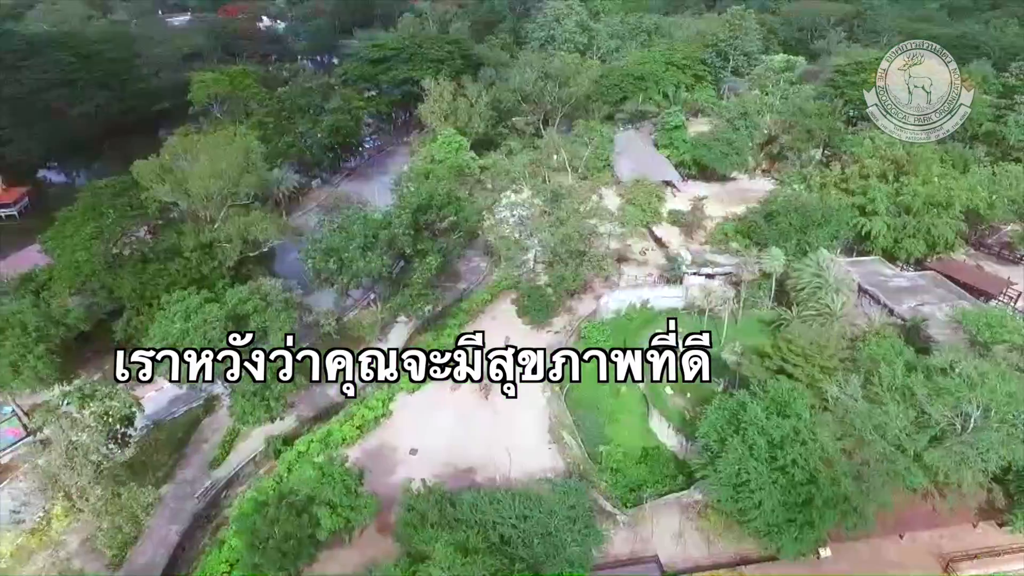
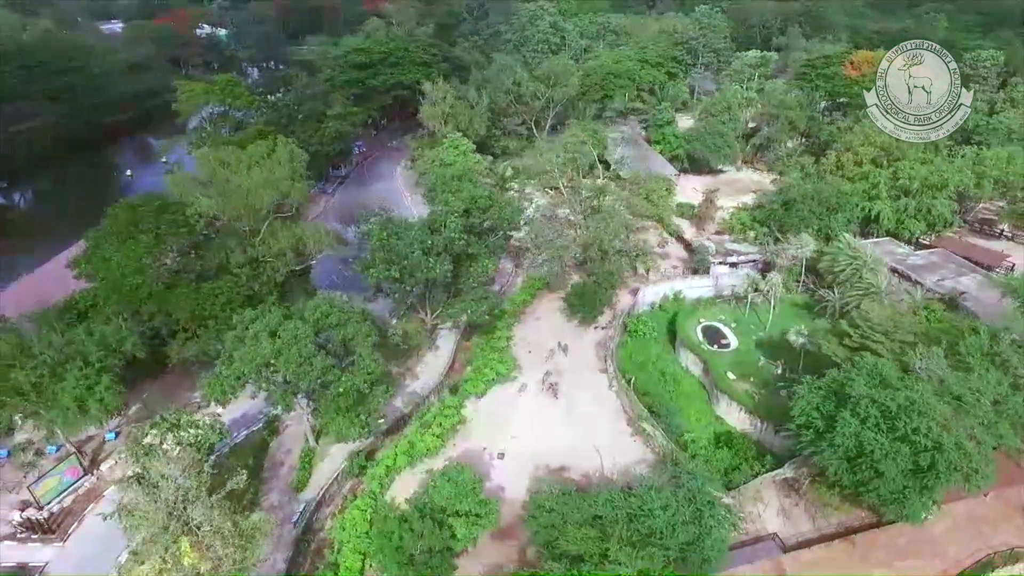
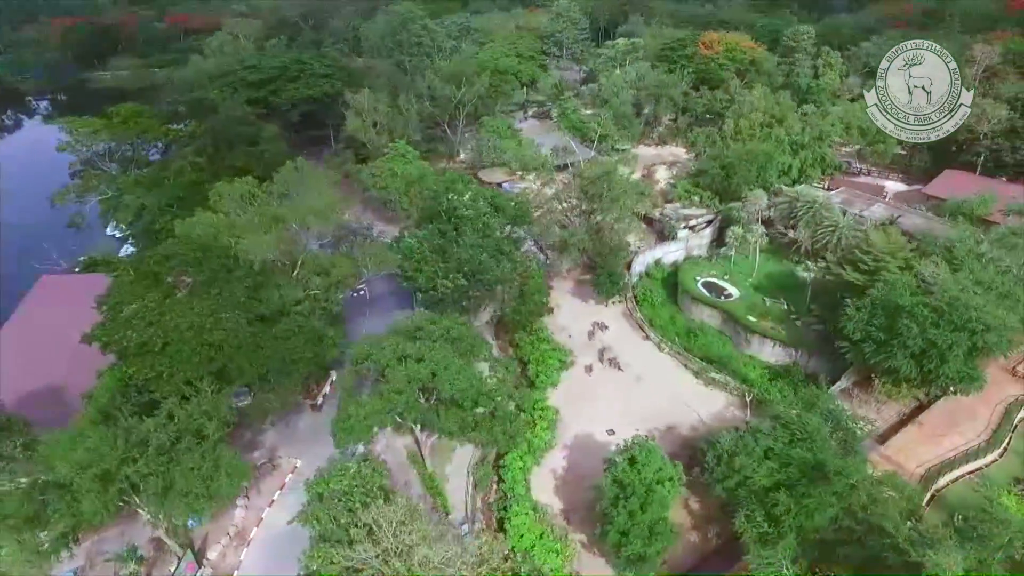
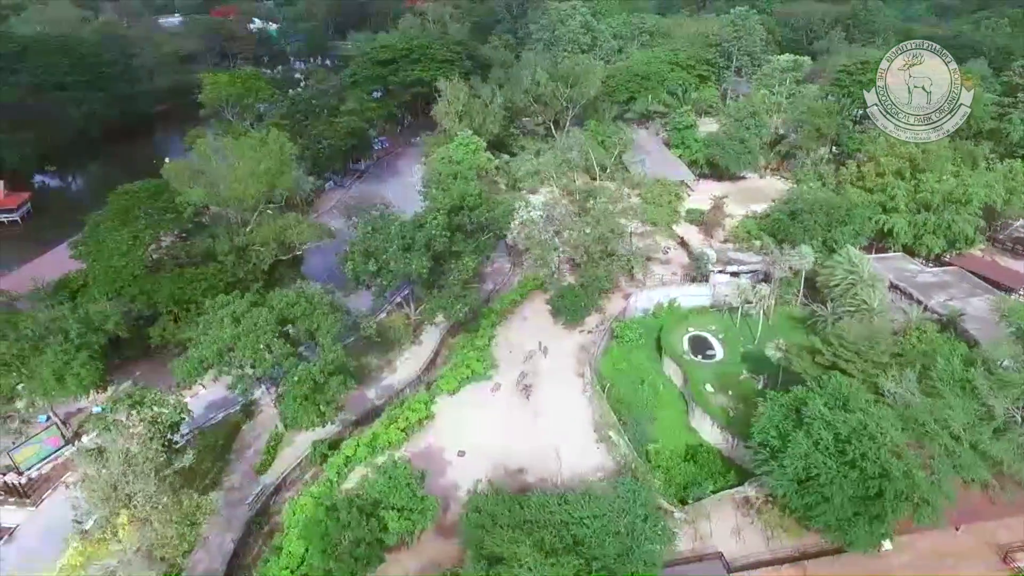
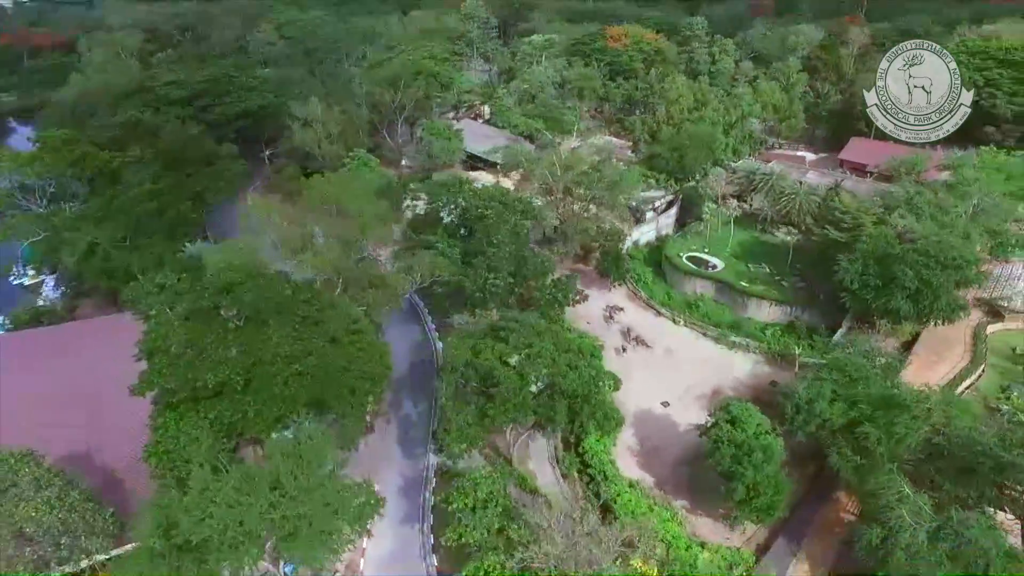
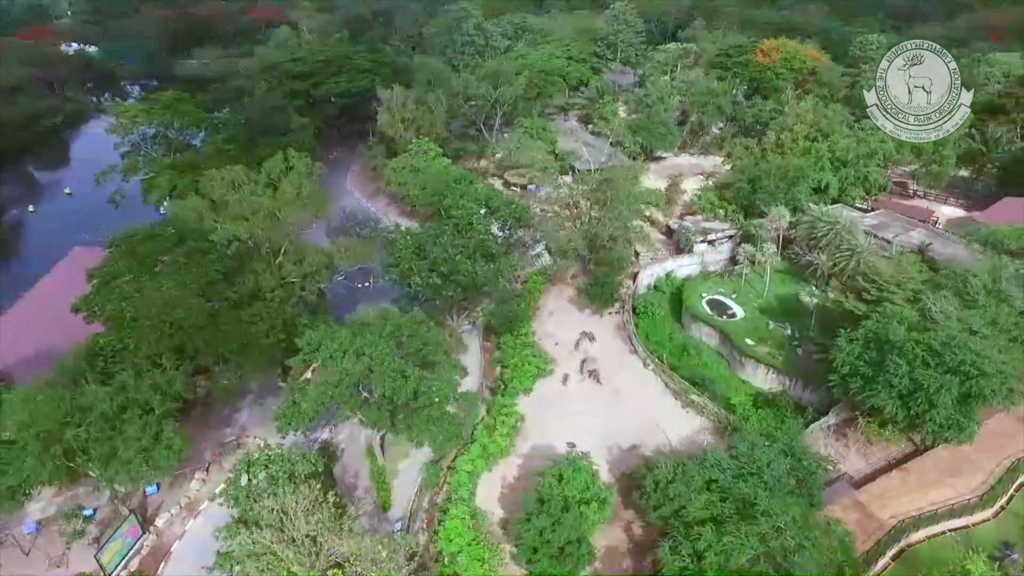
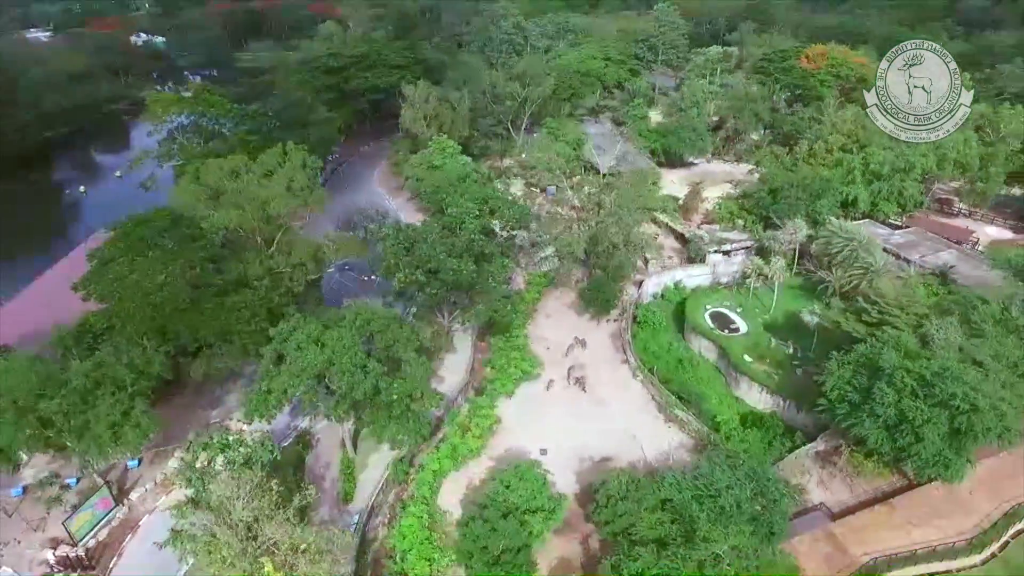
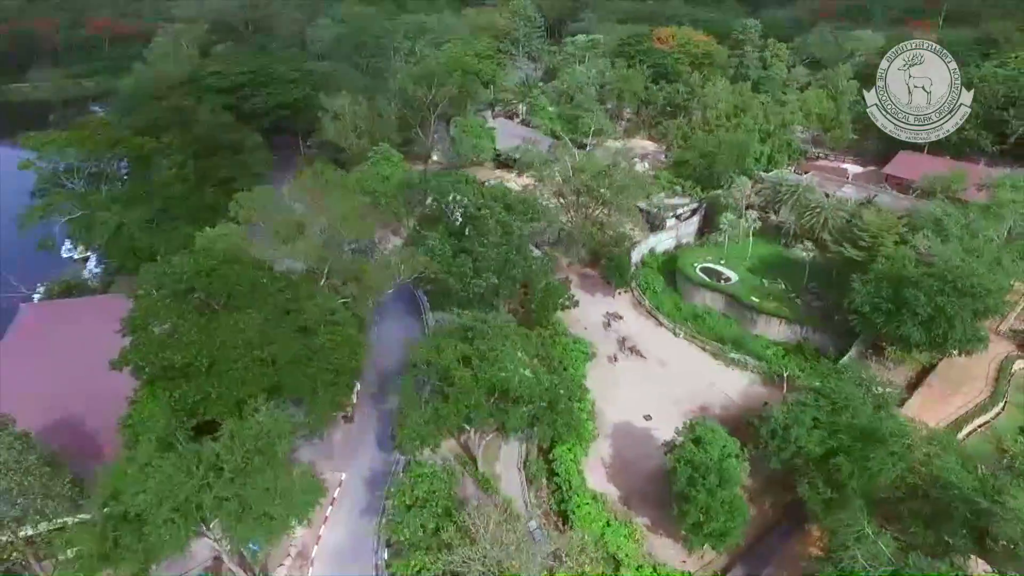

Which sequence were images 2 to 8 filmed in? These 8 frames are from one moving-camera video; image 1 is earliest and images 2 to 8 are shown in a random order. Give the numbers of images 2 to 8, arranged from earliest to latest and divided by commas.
4, 2, 7, 6, 3, 8, 5
